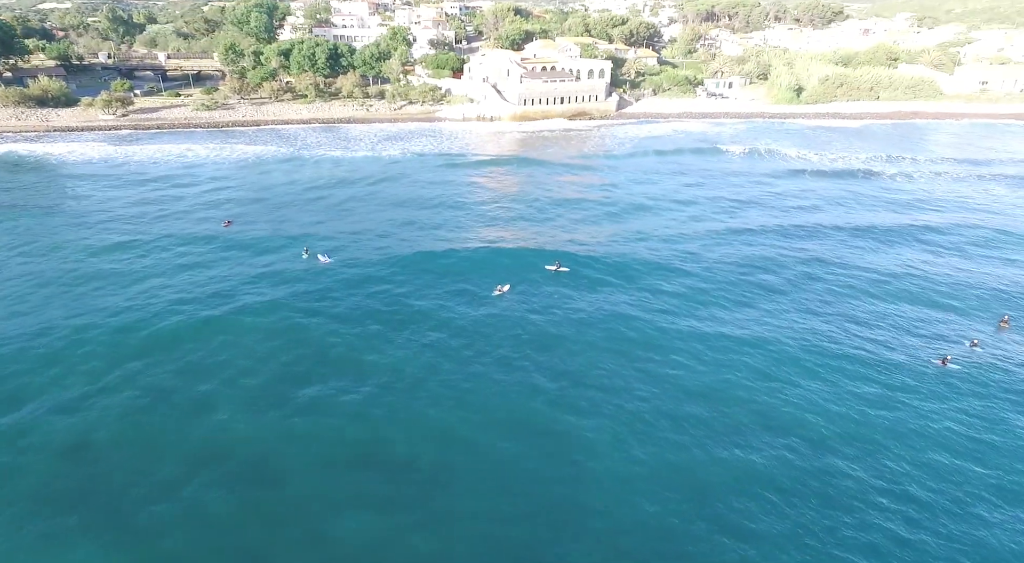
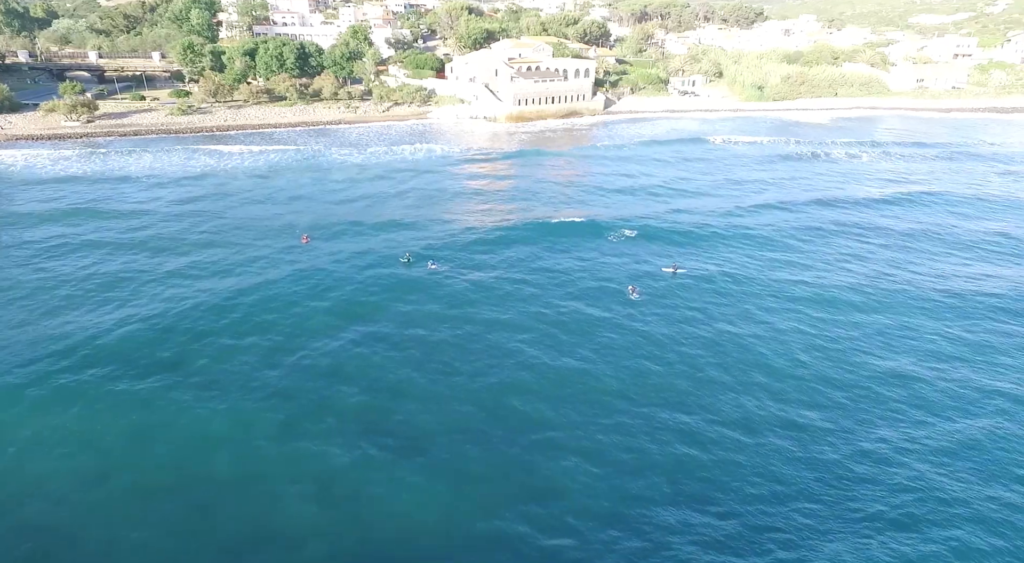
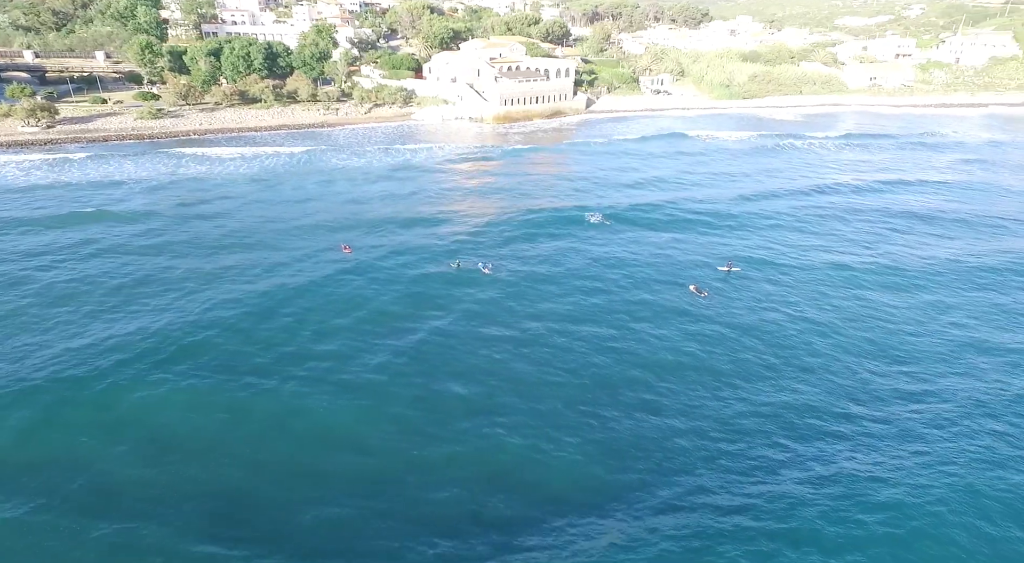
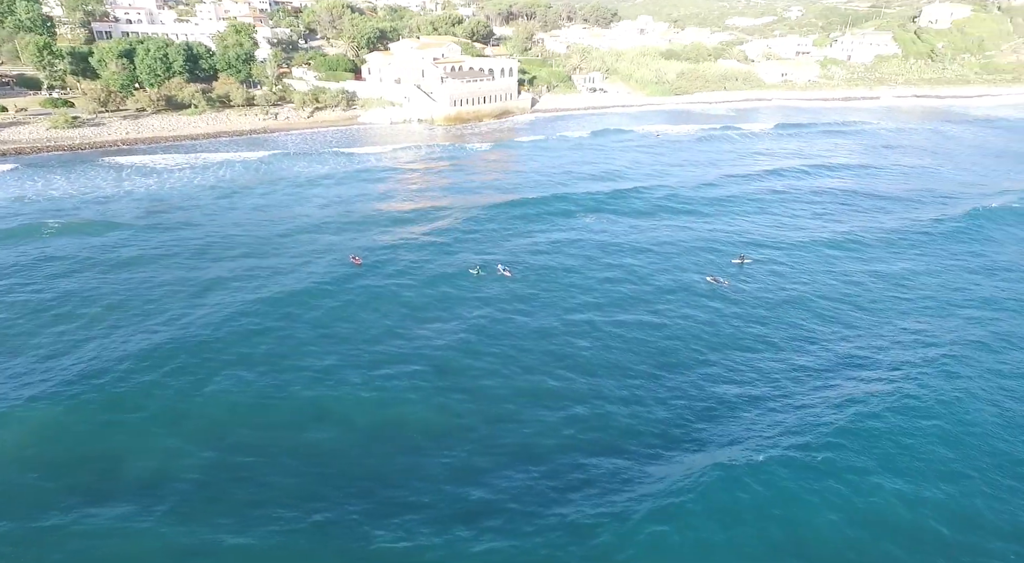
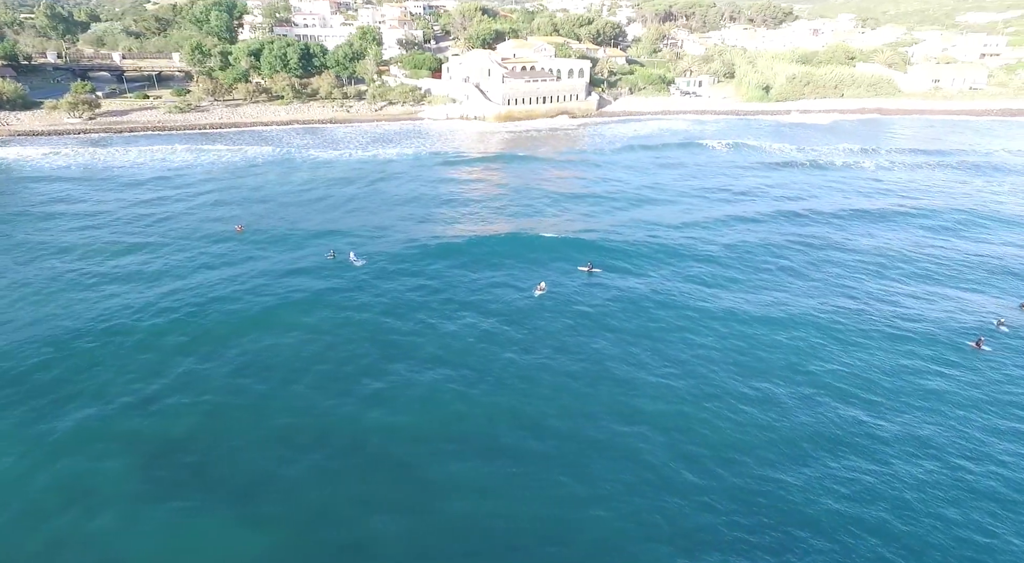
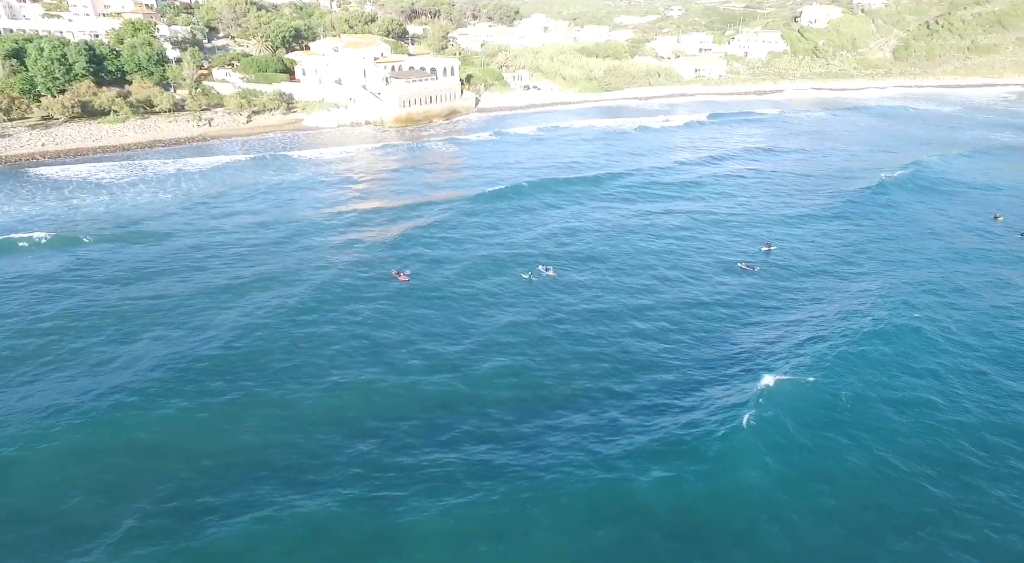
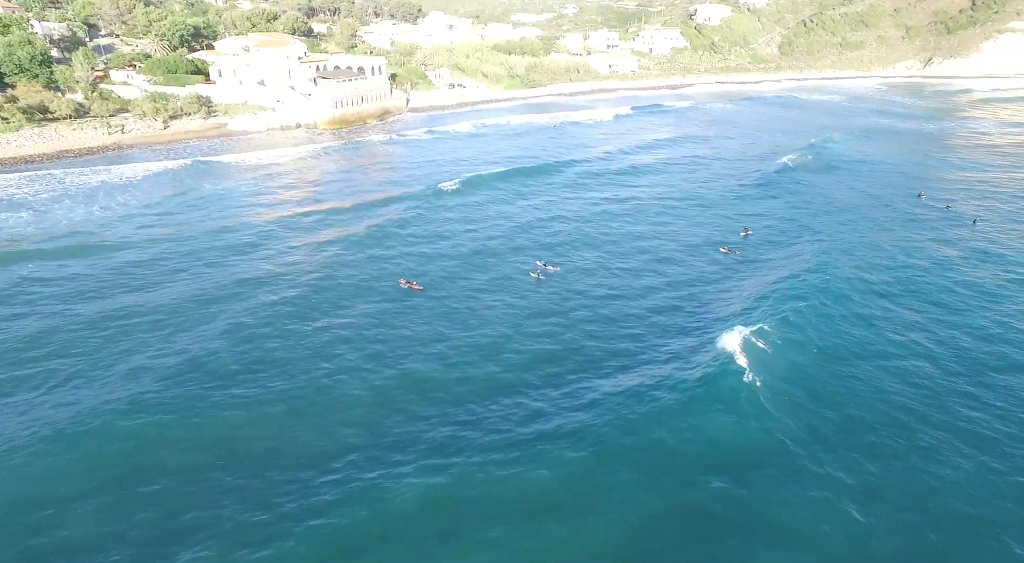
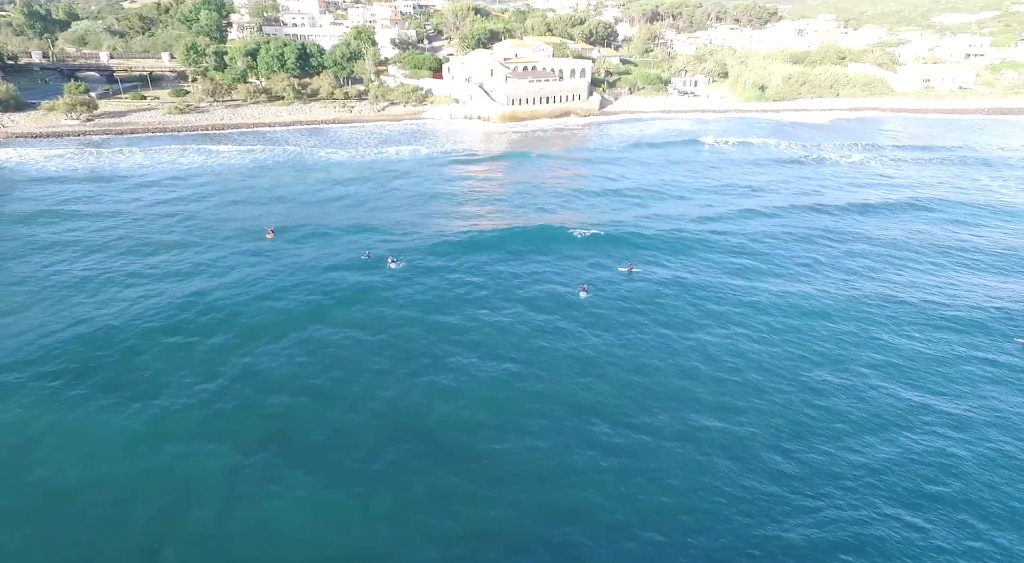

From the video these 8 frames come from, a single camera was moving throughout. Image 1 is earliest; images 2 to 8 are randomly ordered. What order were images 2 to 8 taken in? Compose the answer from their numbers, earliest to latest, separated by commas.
5, 8, 2, 3, 4, 6, 7
